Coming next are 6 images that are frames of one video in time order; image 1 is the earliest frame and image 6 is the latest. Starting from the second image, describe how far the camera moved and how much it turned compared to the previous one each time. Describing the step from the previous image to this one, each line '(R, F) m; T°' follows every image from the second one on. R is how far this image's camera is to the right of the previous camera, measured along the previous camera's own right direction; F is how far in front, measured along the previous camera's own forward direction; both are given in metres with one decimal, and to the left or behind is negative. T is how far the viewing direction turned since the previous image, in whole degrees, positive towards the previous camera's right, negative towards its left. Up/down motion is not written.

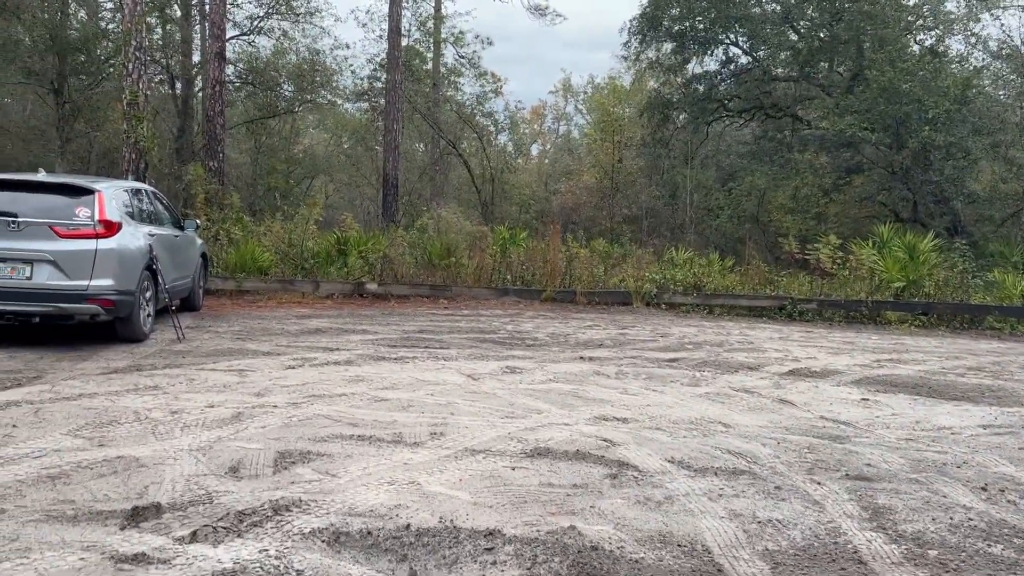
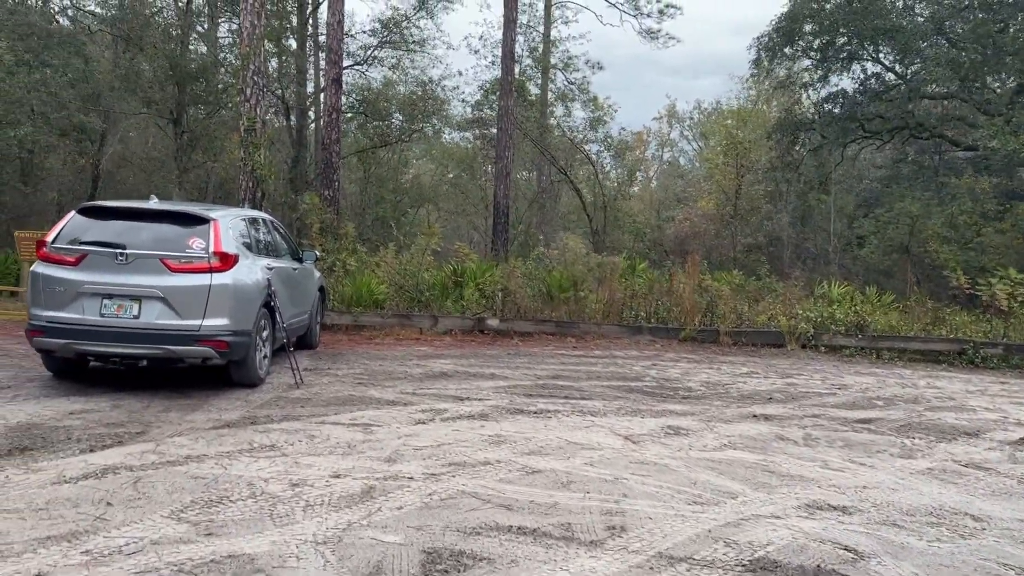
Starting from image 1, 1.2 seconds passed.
(-0.5, +1.0) m; -7°
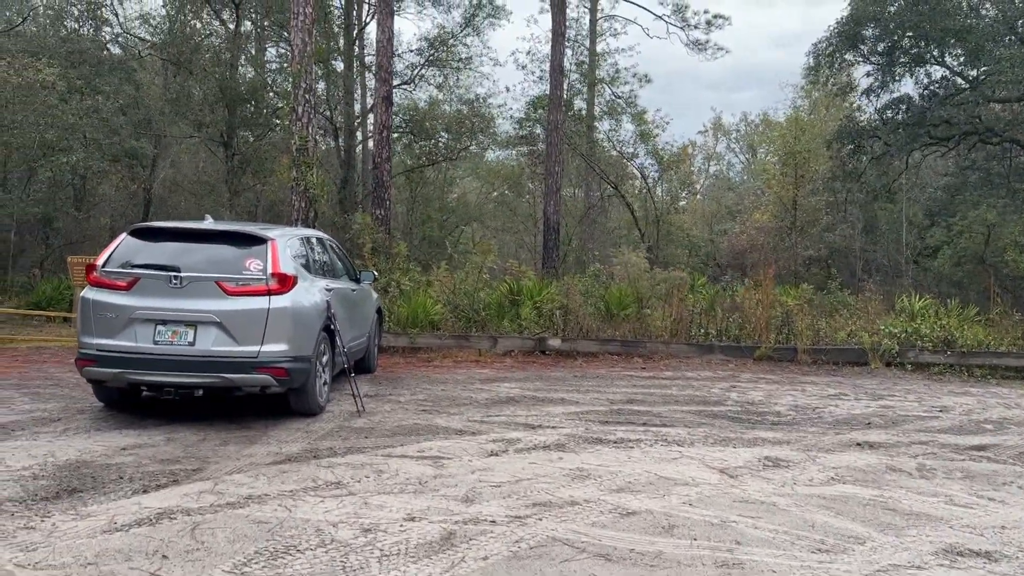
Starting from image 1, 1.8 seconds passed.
(-0.2, +0.5) m; -3°
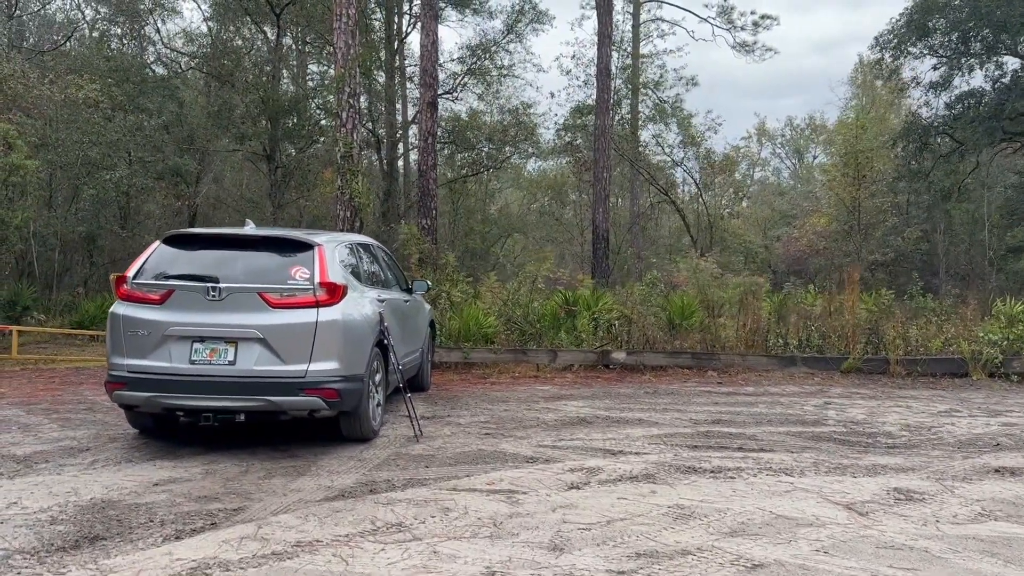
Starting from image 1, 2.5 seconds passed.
(-0.2, +0.7) m; -3°
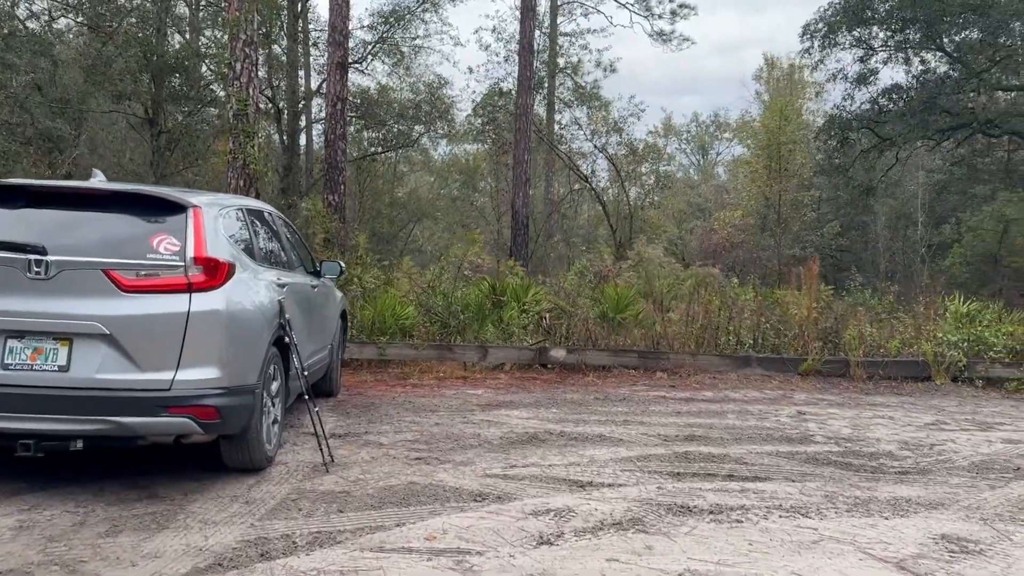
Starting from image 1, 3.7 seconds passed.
(-0.2, +1.3) m; +7°
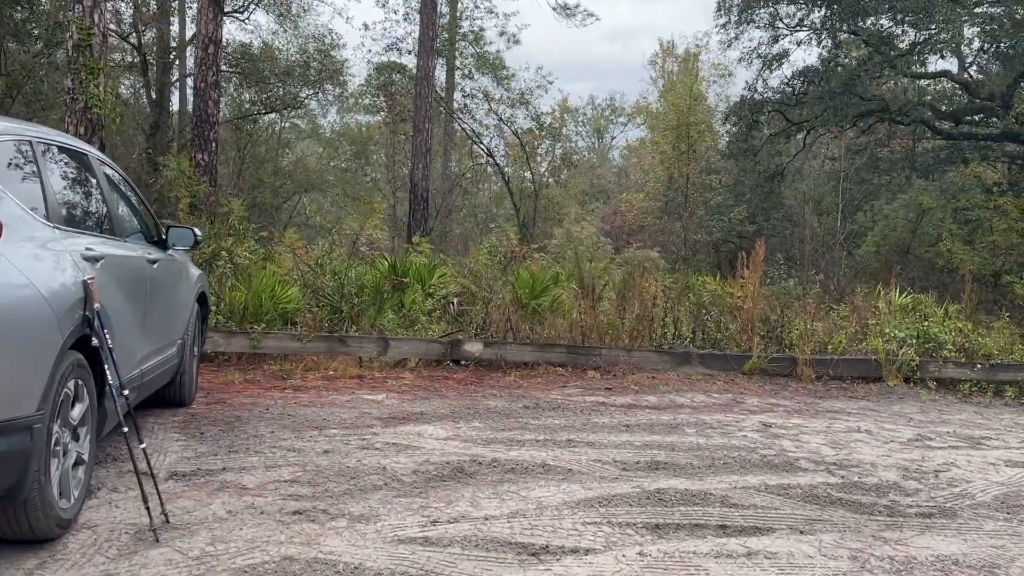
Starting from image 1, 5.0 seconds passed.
(-0.1, +1.4) m; +8°
